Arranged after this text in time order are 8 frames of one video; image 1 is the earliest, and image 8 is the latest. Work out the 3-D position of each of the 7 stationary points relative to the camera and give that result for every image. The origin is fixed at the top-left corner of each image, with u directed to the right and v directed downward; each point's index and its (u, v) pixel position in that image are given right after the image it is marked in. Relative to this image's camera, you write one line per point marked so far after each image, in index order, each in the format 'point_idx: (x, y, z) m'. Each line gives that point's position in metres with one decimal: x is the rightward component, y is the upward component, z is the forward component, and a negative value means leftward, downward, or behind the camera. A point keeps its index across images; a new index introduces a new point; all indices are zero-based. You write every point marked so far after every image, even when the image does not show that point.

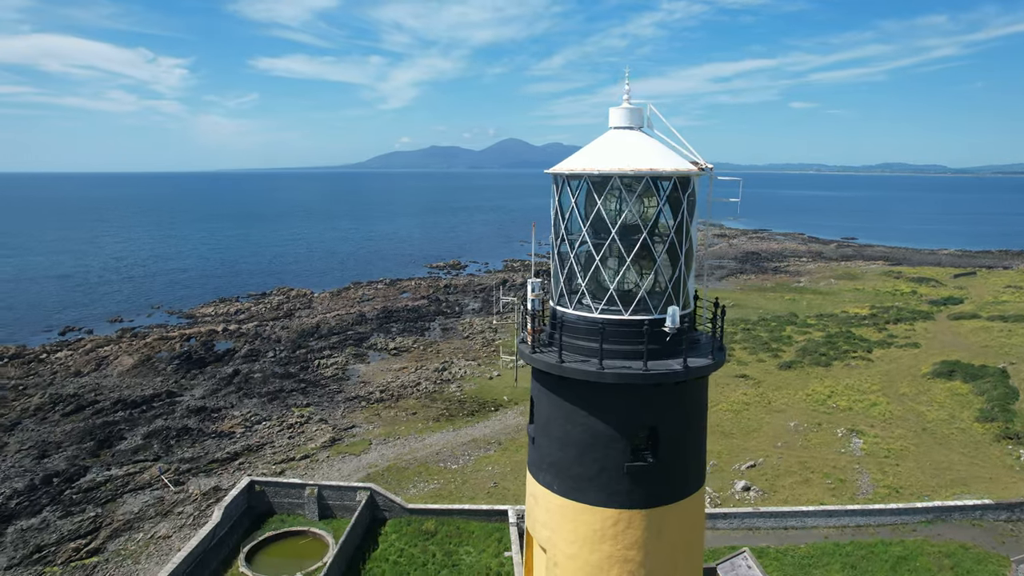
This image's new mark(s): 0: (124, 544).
0: (-11.1, -7.3, +19.5) m
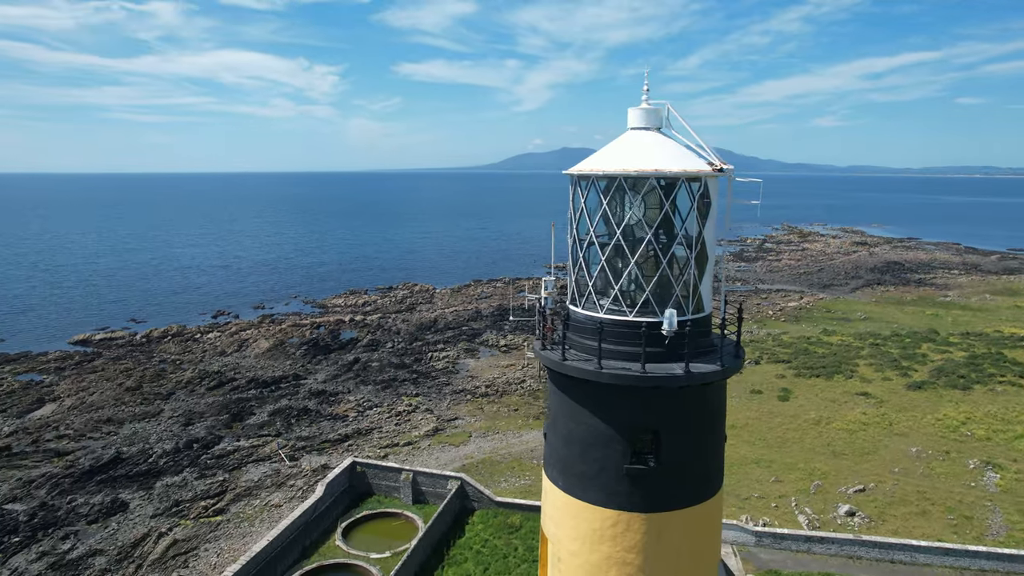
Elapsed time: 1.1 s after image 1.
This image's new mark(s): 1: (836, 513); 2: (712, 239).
0: (-8.5, -7.0, +21.5) m
1: (+9.2, -6.4, +19.3) m
2: (+1.7, +0.4, +5.7) m
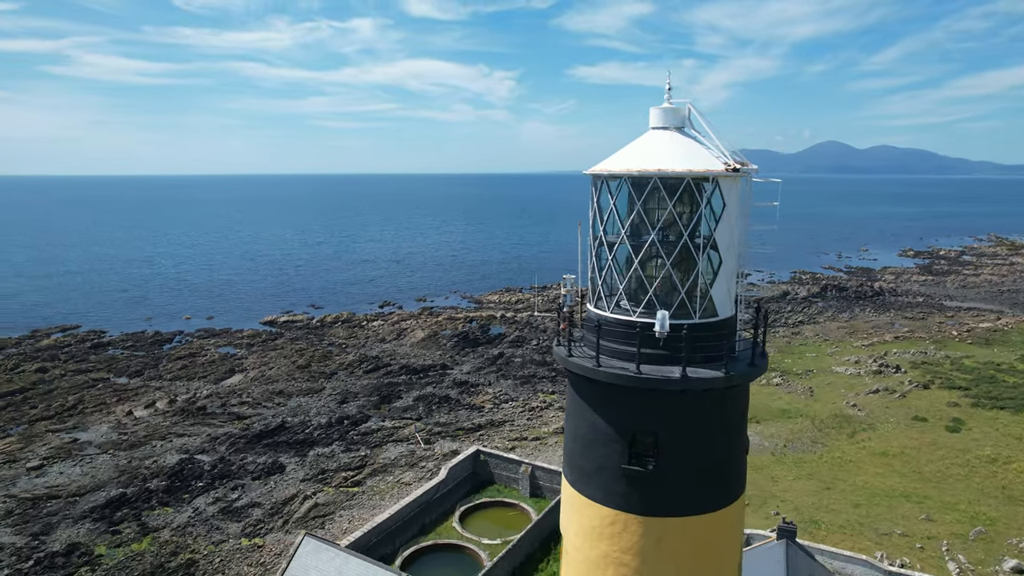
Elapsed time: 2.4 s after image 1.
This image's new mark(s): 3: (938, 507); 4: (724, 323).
0: (-4.6, -6.7, +23.4) m
1: (+12.1, -6.9, +16.9) m
2: (+1.7, +0.4, +5.5) m
3: (+12.4, -6.4, +19.8) m
4: (+1.7, -0.3, +5.5) m
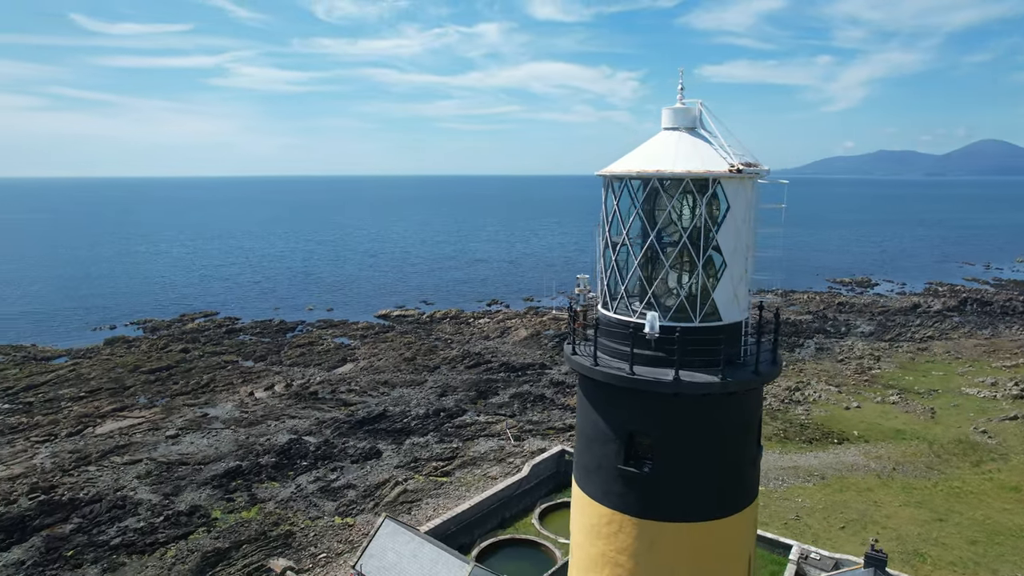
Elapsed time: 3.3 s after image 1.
0: (-1.6, -6.6, +24.1) m
1: (+13.6, -7.3, +14.8) m
2: (+1.7, +0.4, +5.4) m
3: (+14.5, -6.8, +17.6) m
4: (+1.7, -0.3, +5.4) m
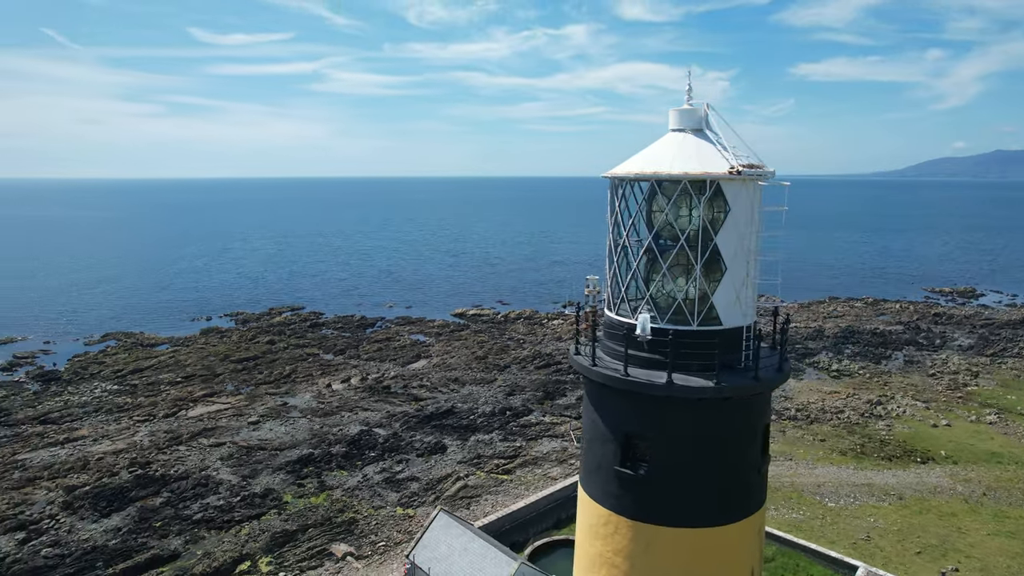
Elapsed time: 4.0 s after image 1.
0: (+0.5, -6.6, +24.2) m
1: (+14.5, -7.6, +13.2) m
2: (+1.7, +0.3, +5.3) m
3: (+15.7, -7.1, +15.8) m
4: (+1.6, -0.4, +5.3) m
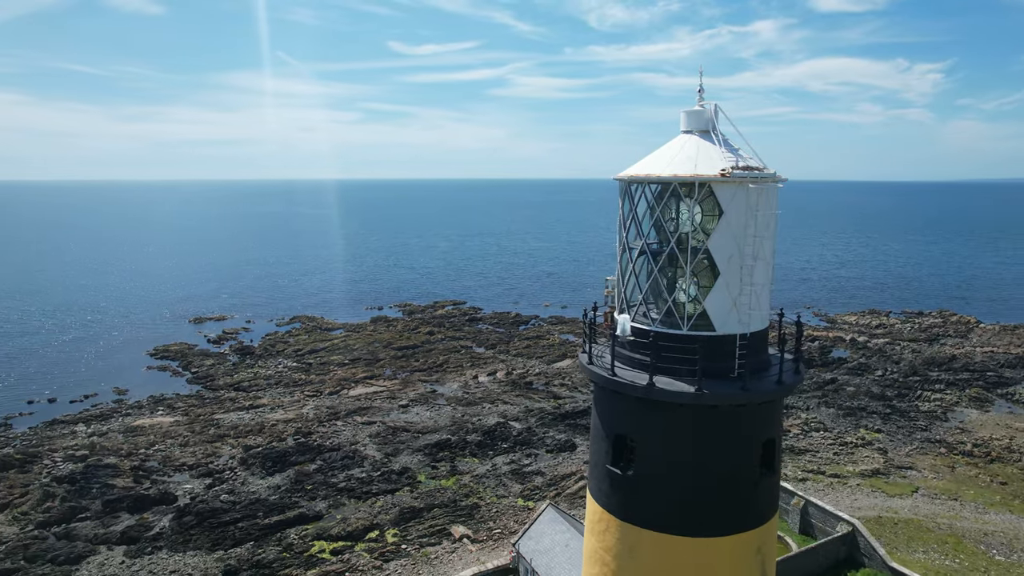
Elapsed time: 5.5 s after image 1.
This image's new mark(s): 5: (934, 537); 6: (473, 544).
0: (+4.9, -6.7, +23.8) m
1: (+15.6, -8.3, +9.6) m
2: (+1.6, +0.3, +5.1) m
3: (+17.5, -7.9, +11.8) m
4: (+1.5, -0.4, +5.2) m
5: (+12.2, -7.1, +19.4) m
6: (-1.1, -7.3, +19.5) m
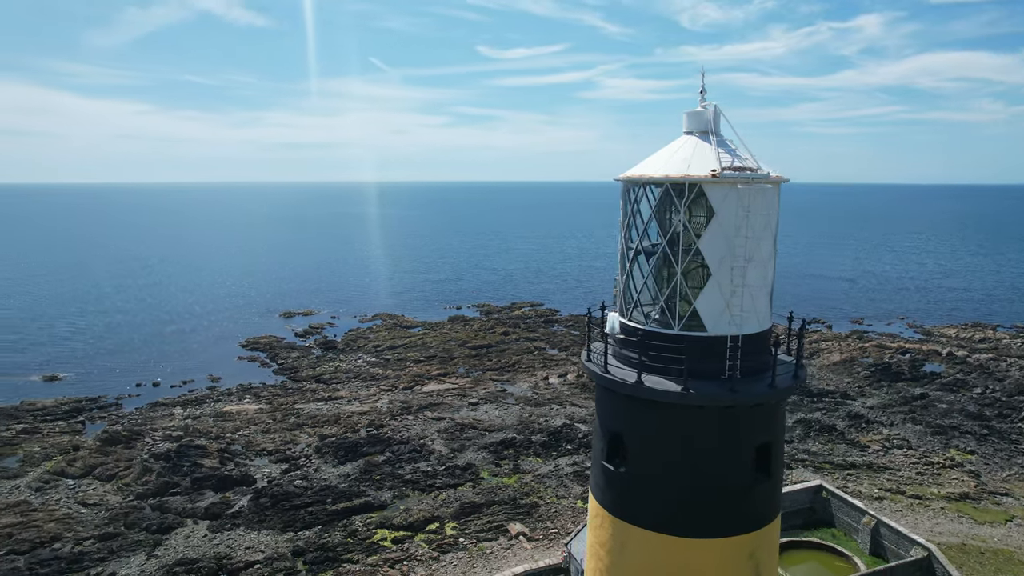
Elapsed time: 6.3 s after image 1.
0: (+7.0, -6.9, +23.2) m
1: (+15.8, -8.6, +7.7) m
2: (+1.5, +0.3, +5.1) m
3: (+17.9, -8.3, +9.8) m
4: (+1.5, -0.4, +5.2) m
5: (+13.6, -7.4, +17.9) m
6: (+0.5, -7.4, +19.7) m
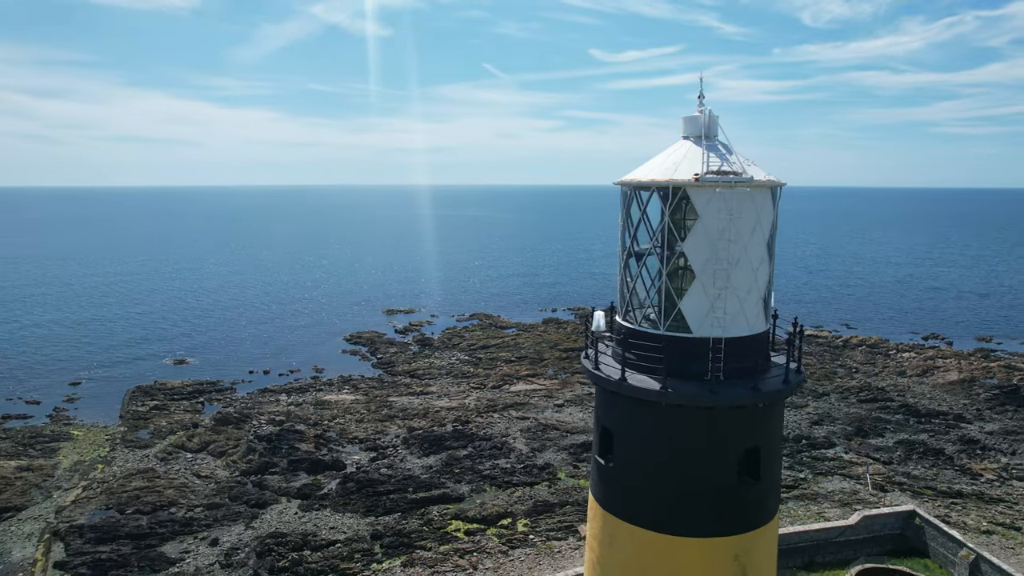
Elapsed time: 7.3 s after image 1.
0: (+9.5, -7.2, +22.2) m
1: (+15.7, -9.0, +5.5) m
2: (+1.5, +0.3, +5.2) m
3: (+18.1, -8.7, +7.2) m
4: (+1.4, -0.4, +5.3) m
5: (+15.2, -7.9, +15.9) m
6: (+2.5, -7.5, +19.8) m
